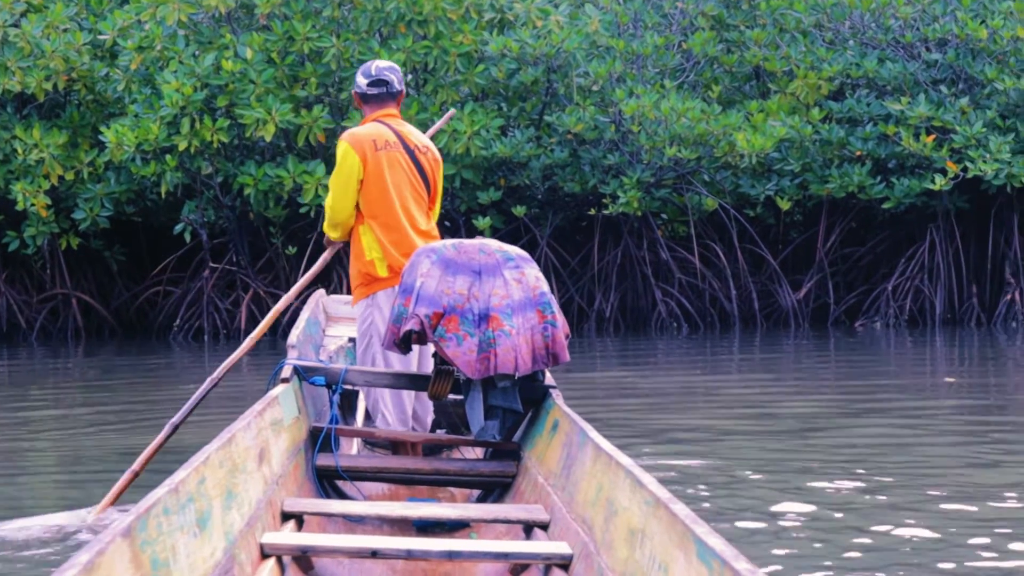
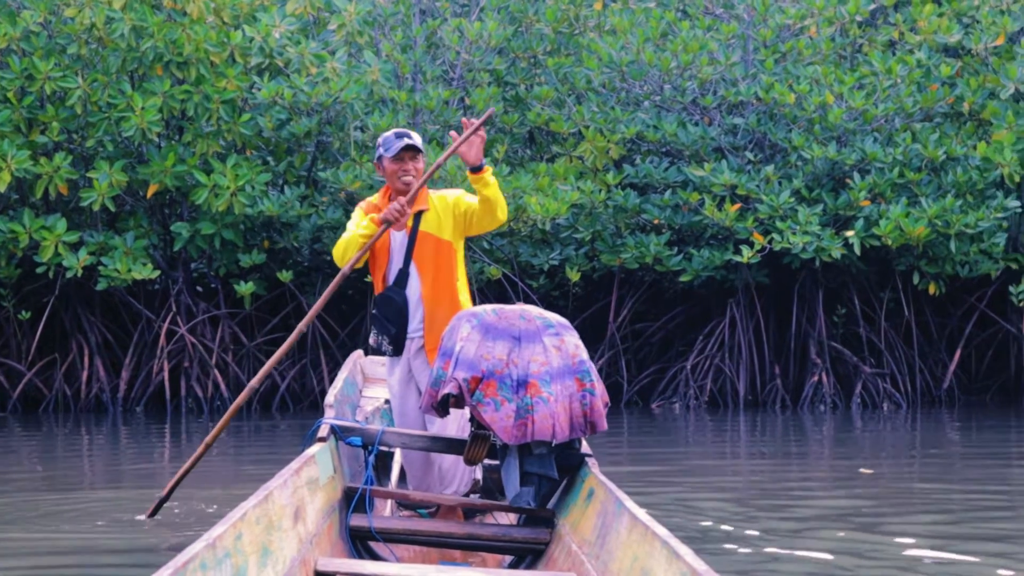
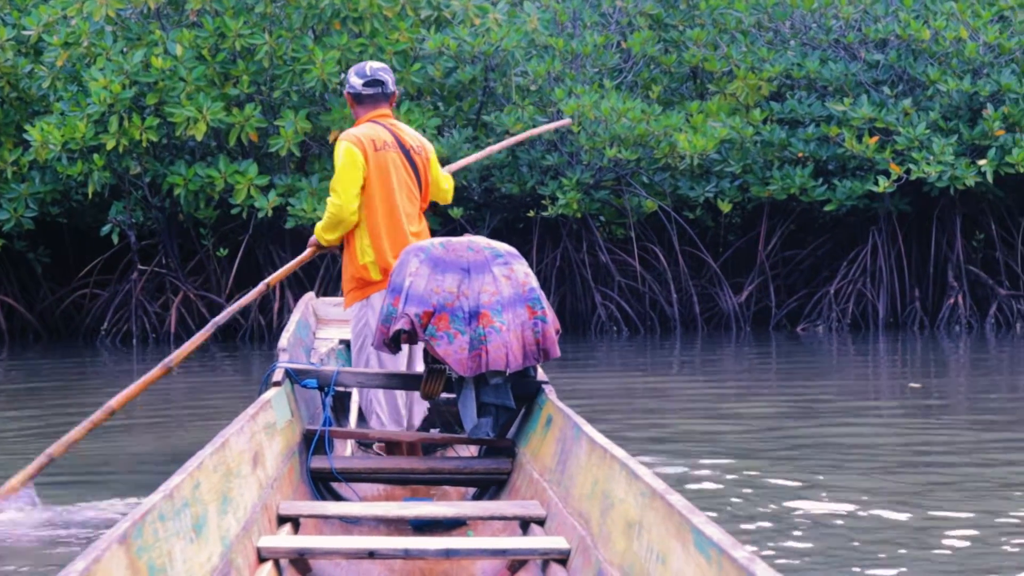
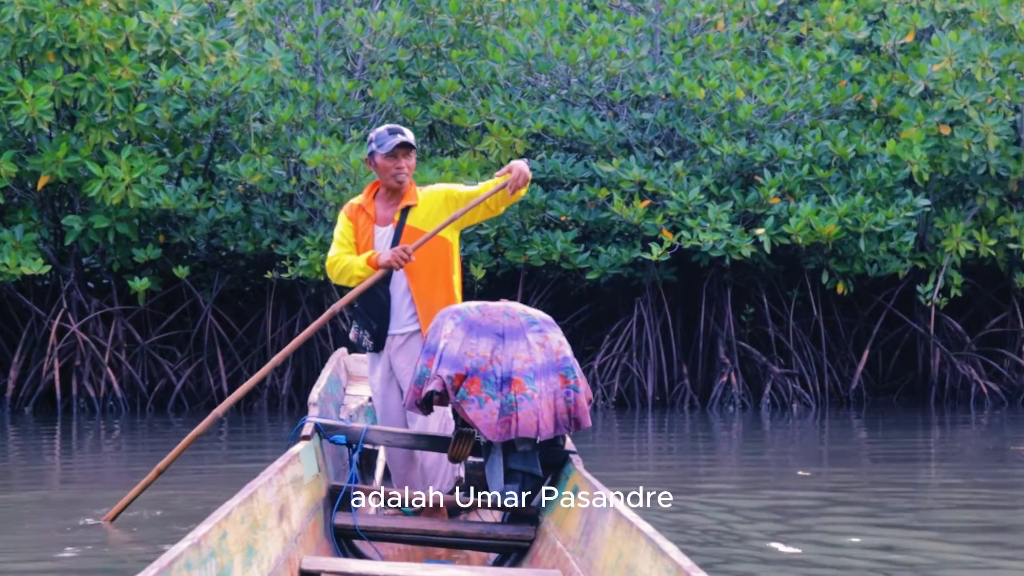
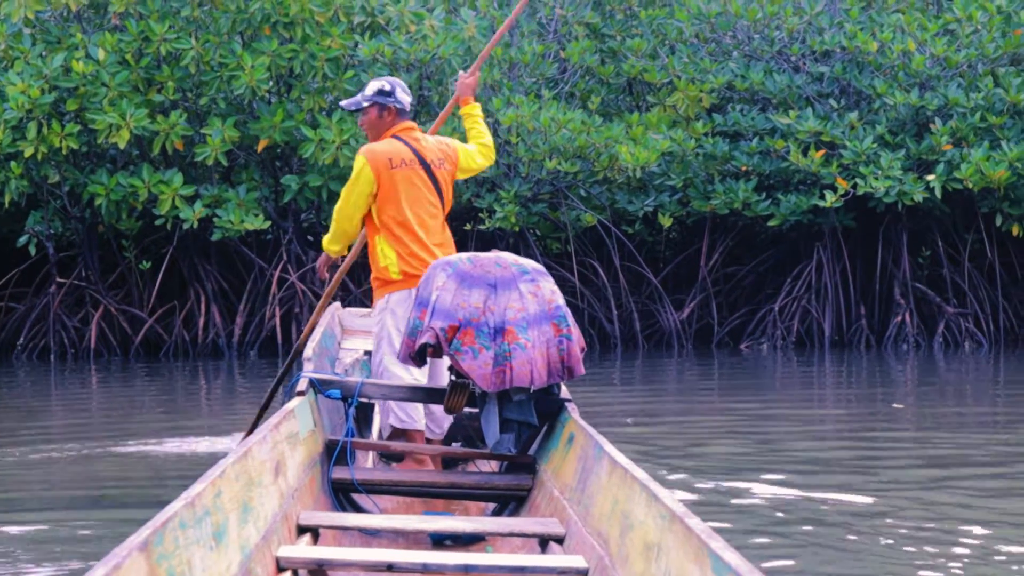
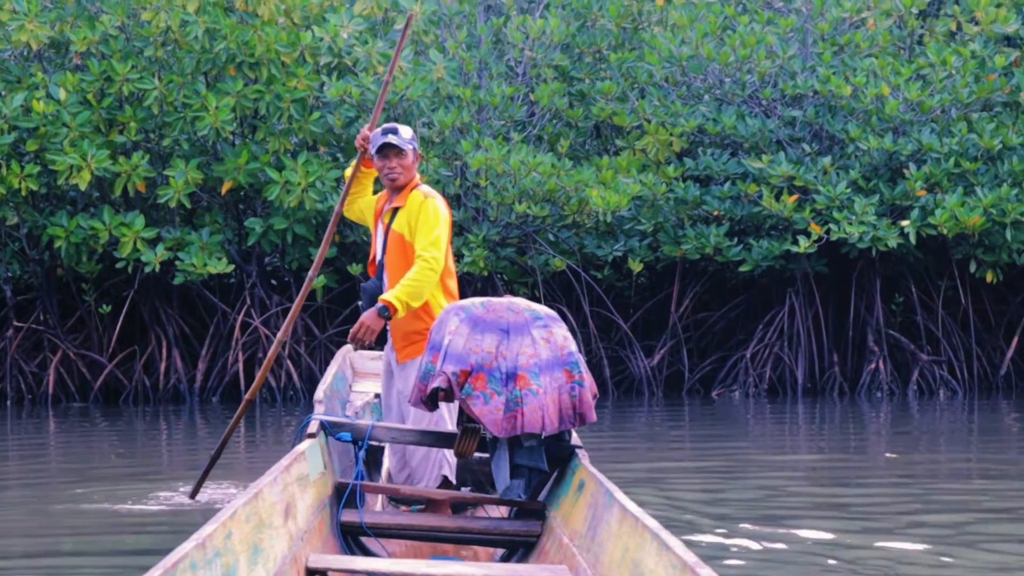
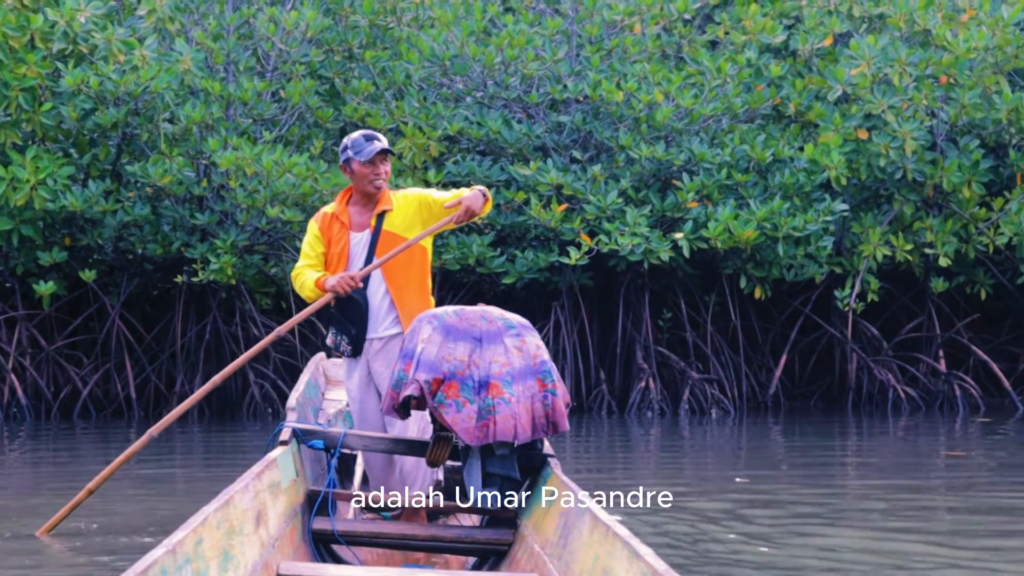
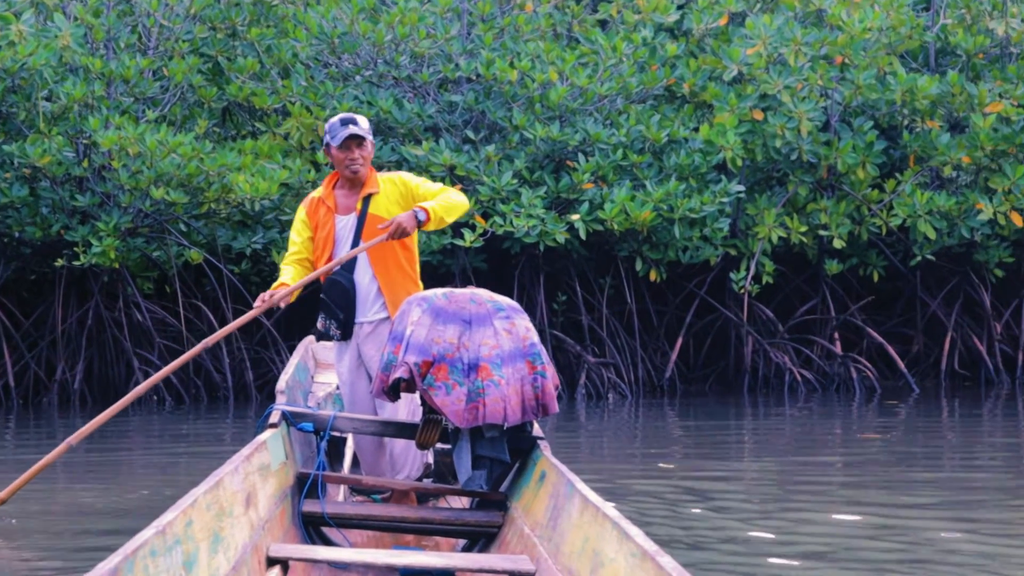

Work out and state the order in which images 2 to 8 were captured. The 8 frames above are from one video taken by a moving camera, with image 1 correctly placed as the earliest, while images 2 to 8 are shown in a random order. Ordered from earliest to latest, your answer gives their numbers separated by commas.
3, 5, 6, 2, 4, 7, 8
